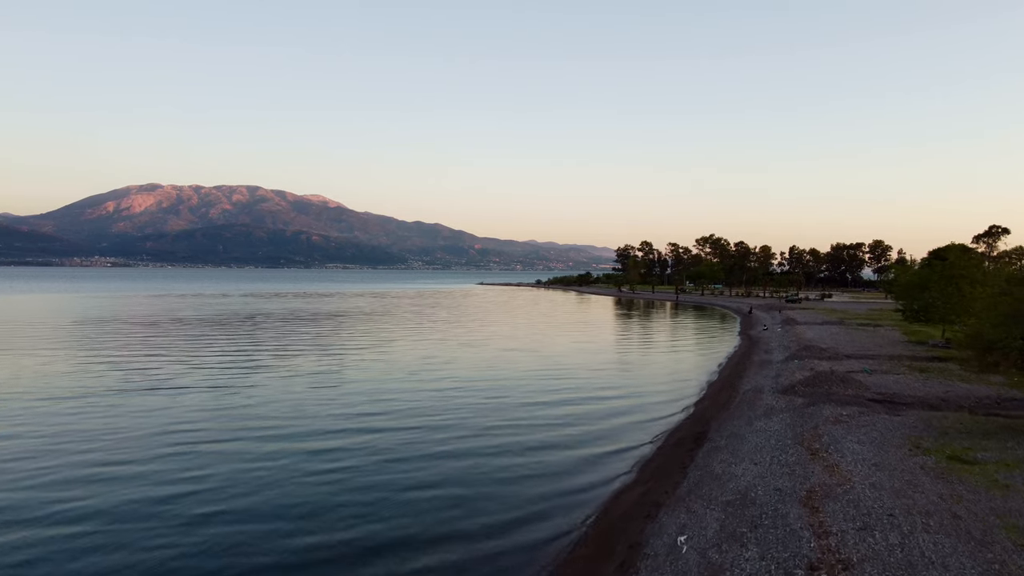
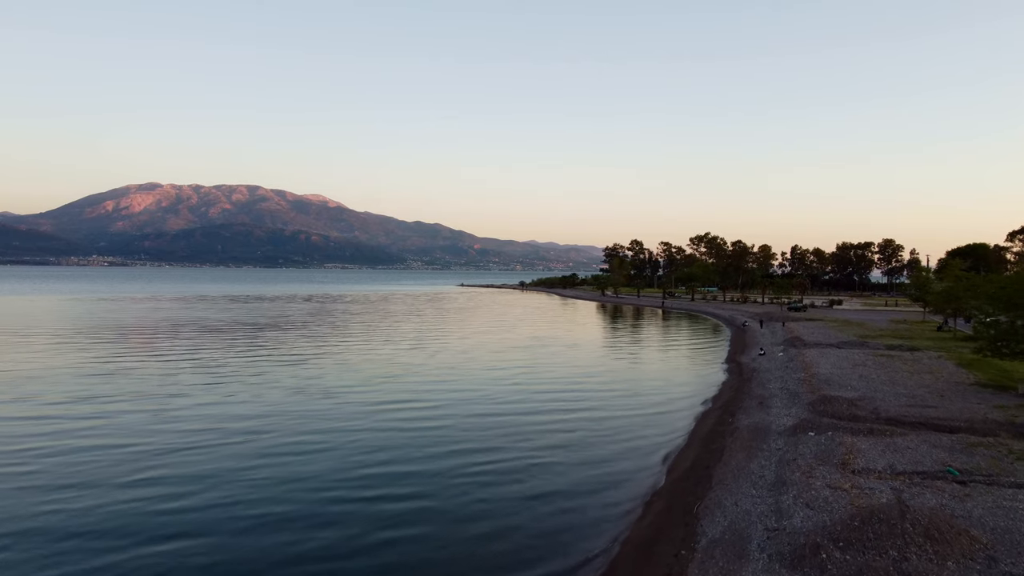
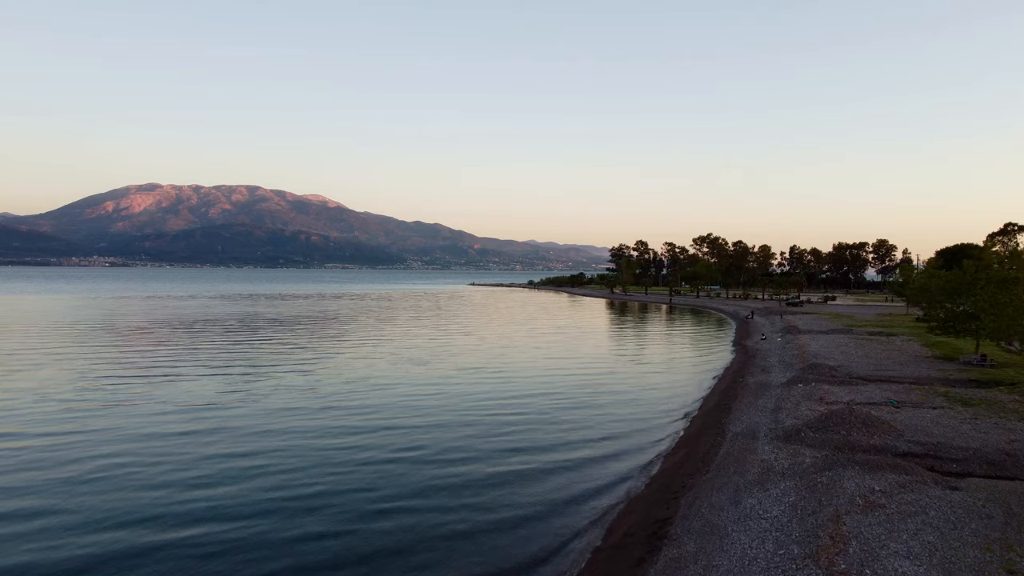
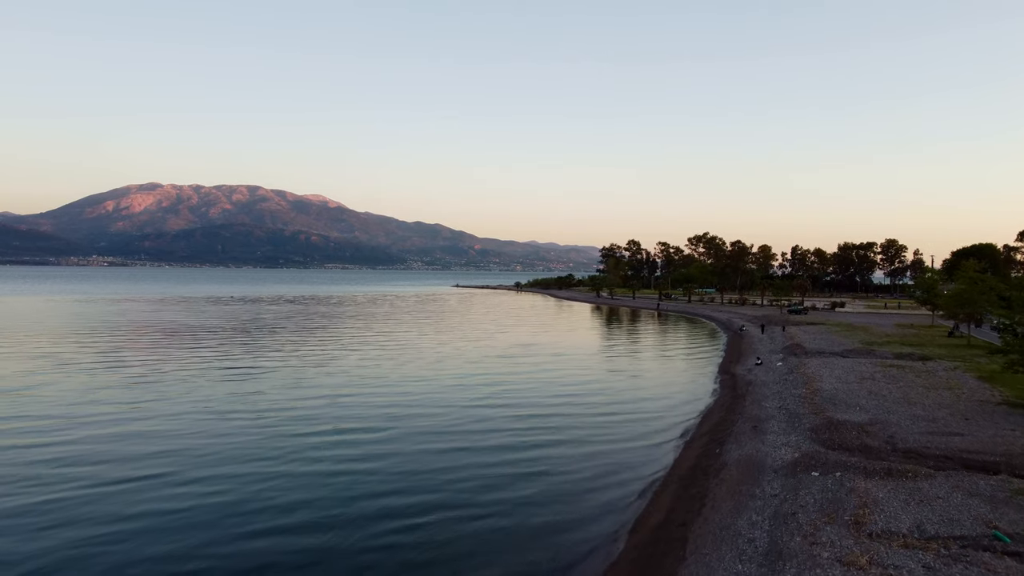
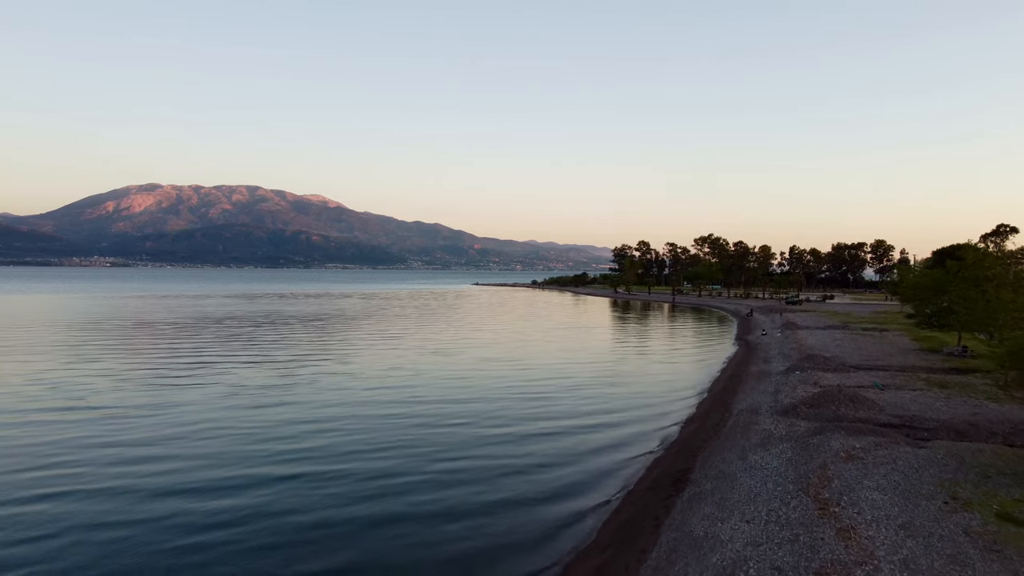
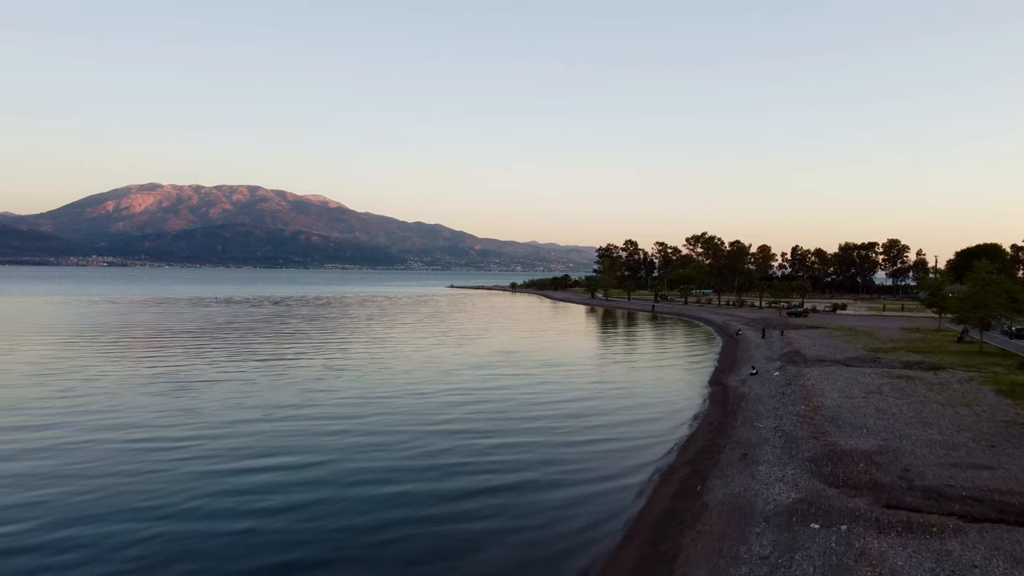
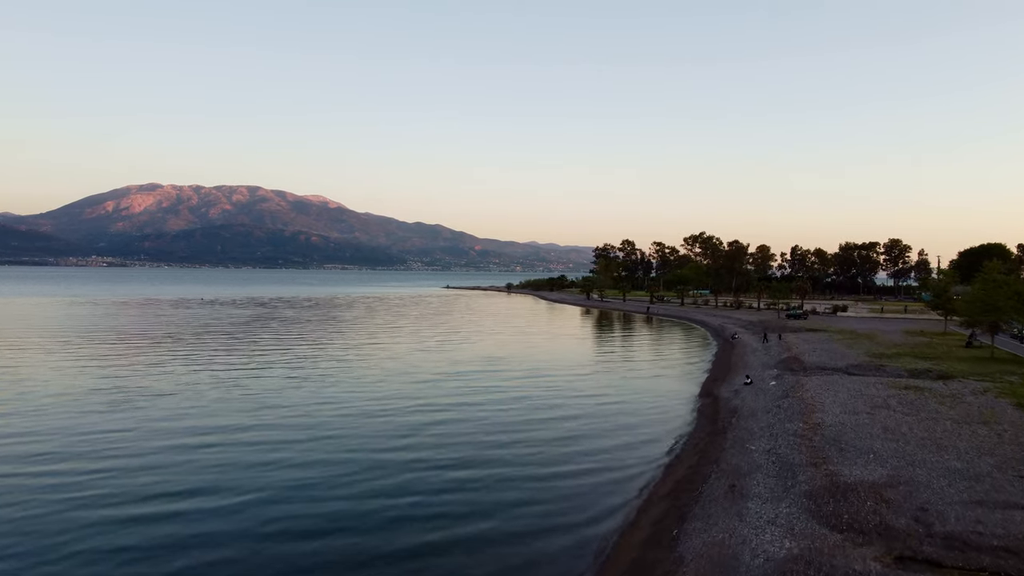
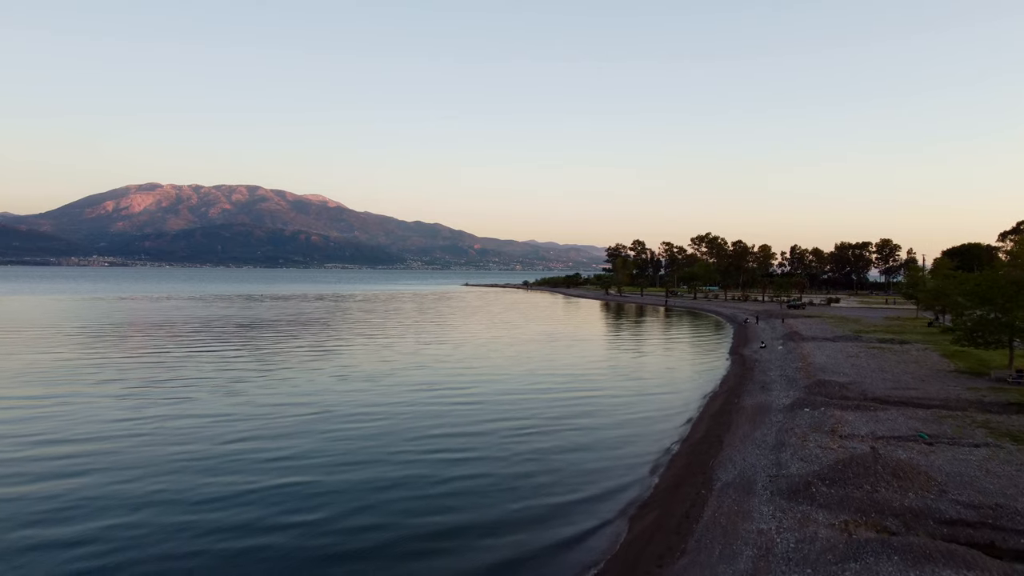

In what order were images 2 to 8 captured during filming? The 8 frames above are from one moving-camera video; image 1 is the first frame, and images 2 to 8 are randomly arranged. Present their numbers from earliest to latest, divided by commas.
5, 3, 8, 2, 4, 6, 7
